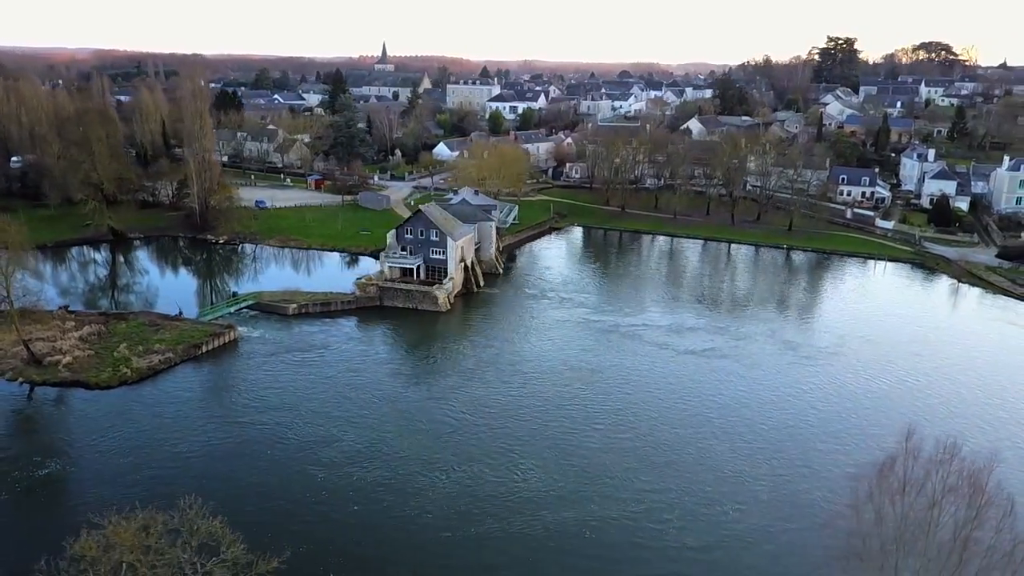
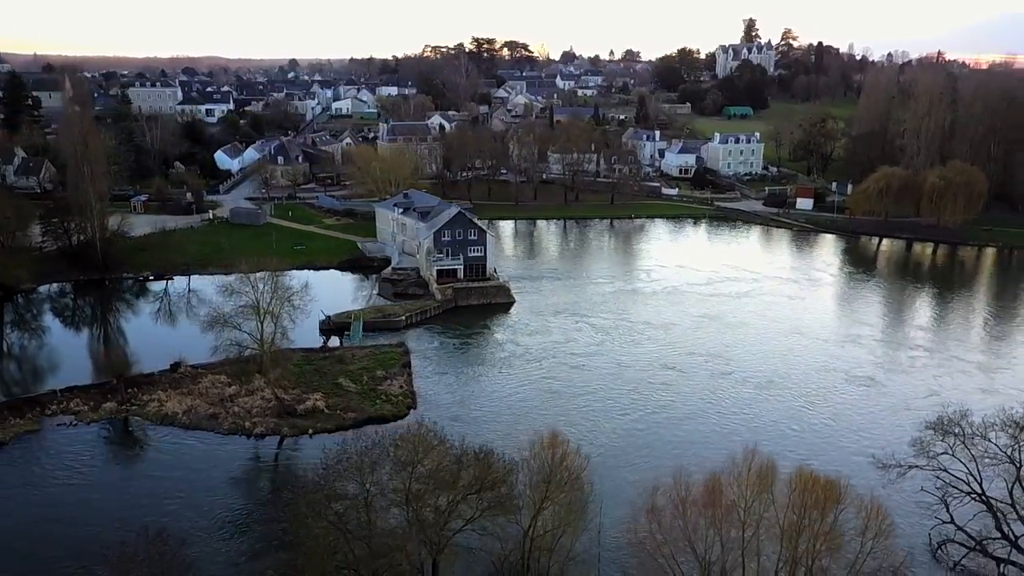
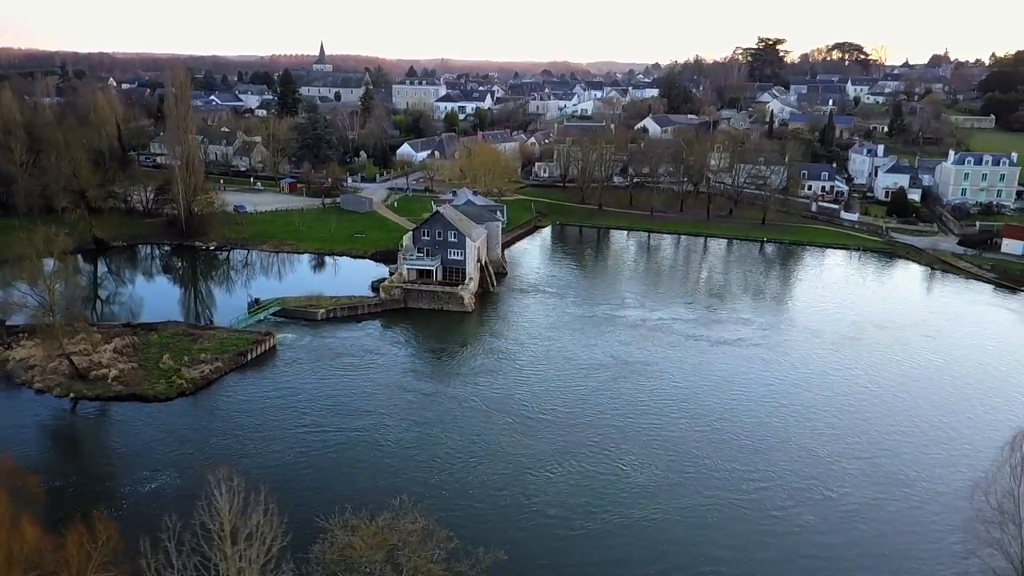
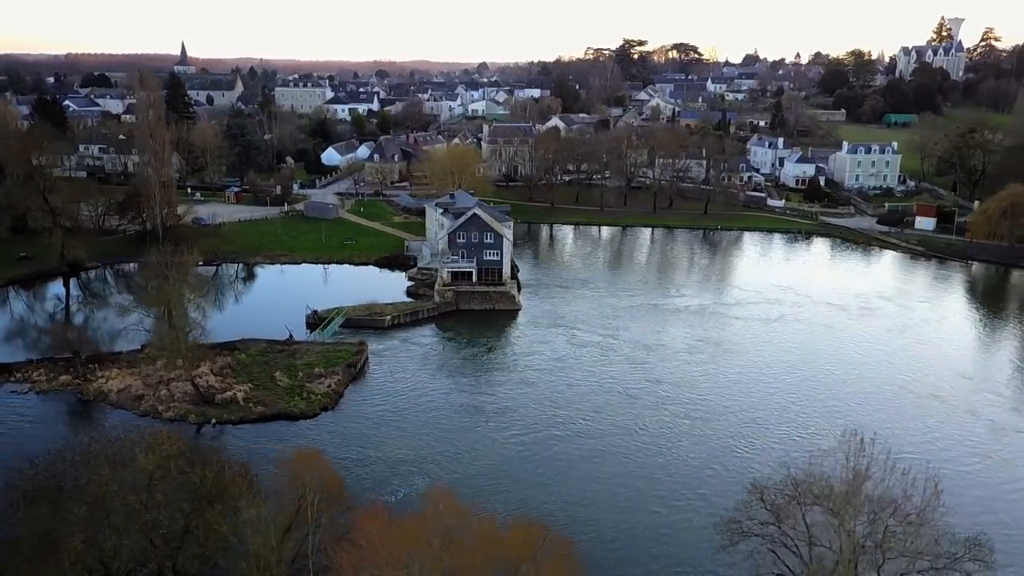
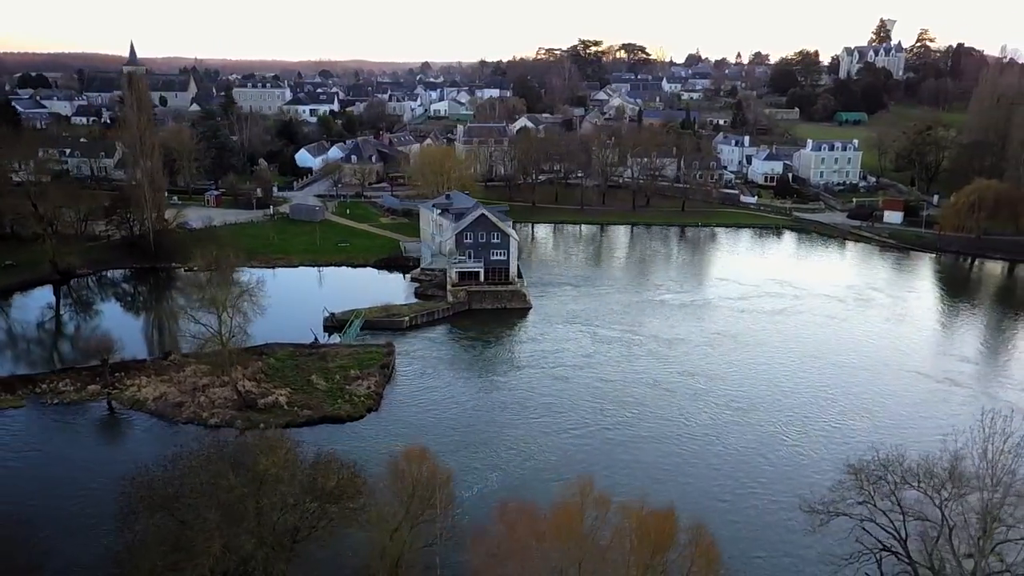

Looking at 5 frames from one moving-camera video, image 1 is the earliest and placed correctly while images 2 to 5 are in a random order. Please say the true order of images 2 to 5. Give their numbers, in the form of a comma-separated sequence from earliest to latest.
3, 4, 5, 2
